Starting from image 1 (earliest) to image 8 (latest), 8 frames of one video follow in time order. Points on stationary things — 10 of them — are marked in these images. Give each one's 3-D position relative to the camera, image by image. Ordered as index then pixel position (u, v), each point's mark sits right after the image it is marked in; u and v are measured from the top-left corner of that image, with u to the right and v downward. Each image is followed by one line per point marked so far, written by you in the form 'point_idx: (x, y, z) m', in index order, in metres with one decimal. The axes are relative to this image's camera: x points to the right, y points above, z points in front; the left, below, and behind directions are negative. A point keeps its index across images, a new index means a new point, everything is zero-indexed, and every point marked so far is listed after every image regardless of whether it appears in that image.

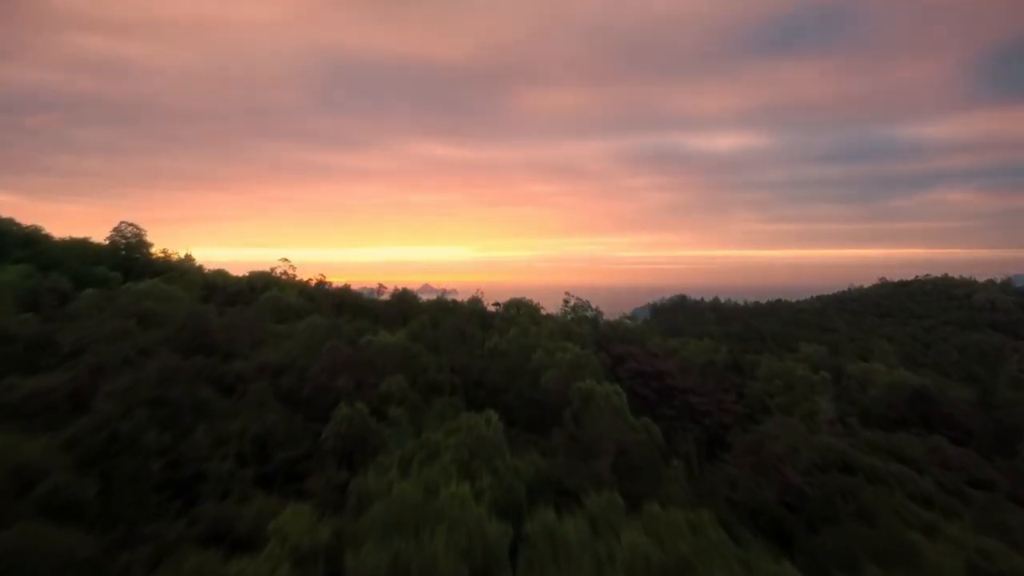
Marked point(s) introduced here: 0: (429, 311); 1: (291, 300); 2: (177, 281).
0: (-1.2, -0.3, +10.9) m
1: (-3.2, -0.2, +10.9) m
2: (-4.8, +0.1, +10.7) m
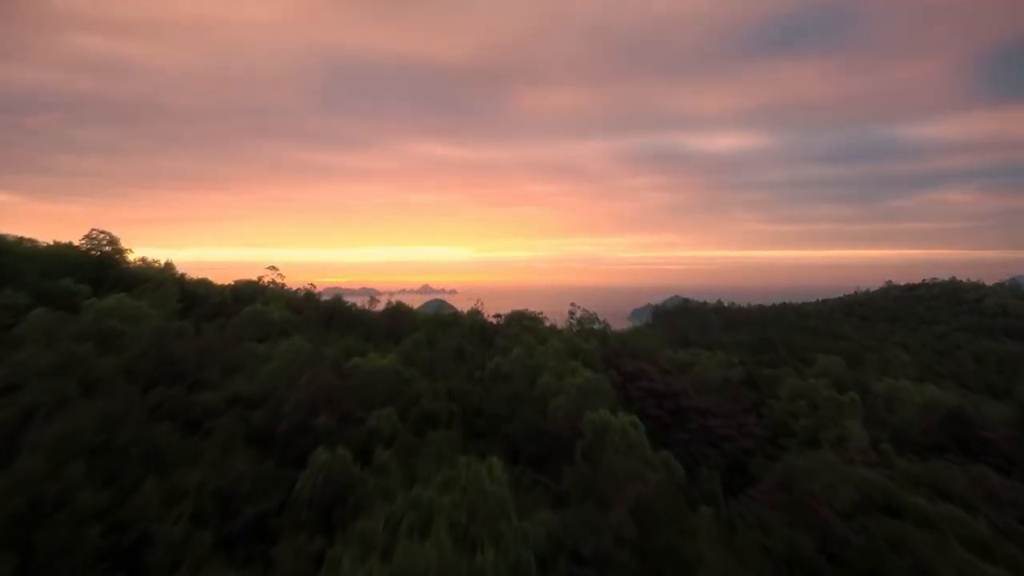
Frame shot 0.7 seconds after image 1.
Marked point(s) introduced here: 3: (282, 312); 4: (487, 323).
0: (-1.2, -0.5, +10.1) m
1: (-3.1, -0.3, +10.0) m
2: (-4.7, 0.0, +9.9) m
3: (-3.2, -0.3, +10.6) m
4: (-0.3, -0.5, +10.7) m
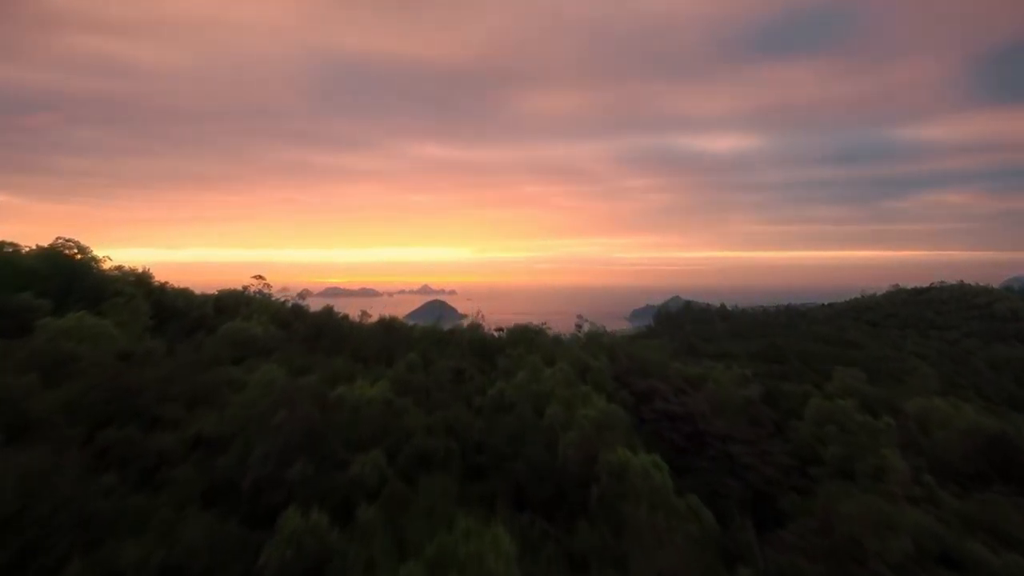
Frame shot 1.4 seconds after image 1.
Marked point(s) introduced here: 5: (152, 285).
0: (-1.1, -0.7, +9.3) m
1: (-3.1, -0.5, +9.2) m
2: (-4.7, -0.2, +9.0) m
3: (-3.2, -0.5, +9.7) m
4: (-0.3, -0.7, +9.8) m
5: (-5.2, 0.0, +10.8) m
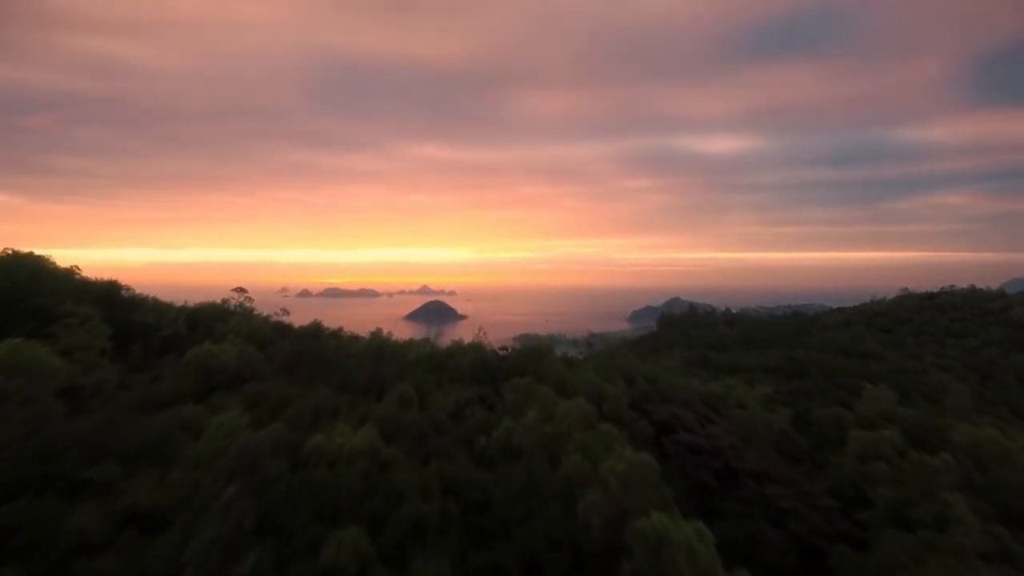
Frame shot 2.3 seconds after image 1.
0: (-1.0, -0.9, +8.2) m
1: (-3.0, -0.7, +8.1) m
2: (-4.6, -0.4, +7.9) m
3: (-3.1, -0.7, +8.6) m
4: (-0.2, -0.9, +8.7) m
5: (-5.1, -0.2, +9.7) m
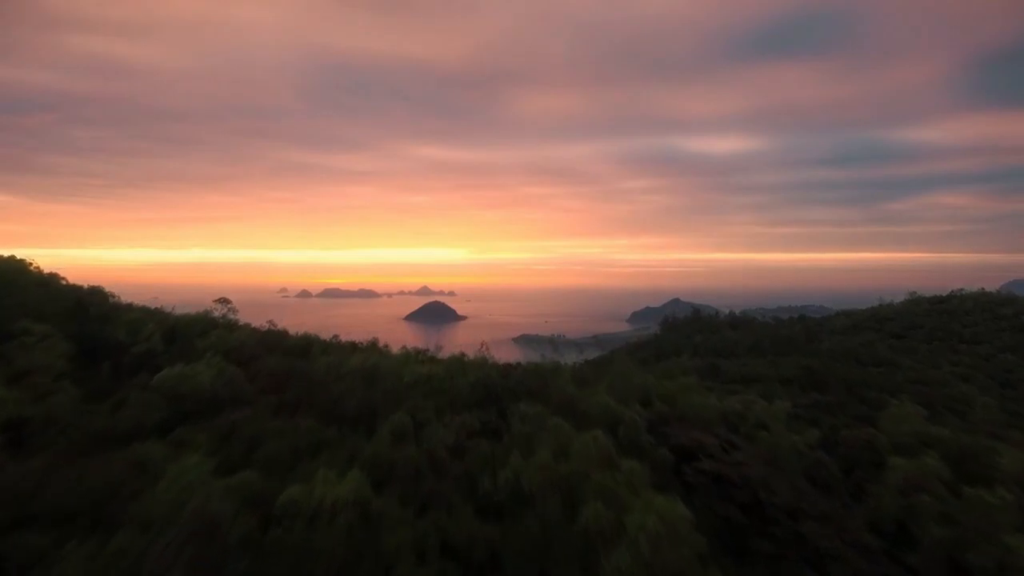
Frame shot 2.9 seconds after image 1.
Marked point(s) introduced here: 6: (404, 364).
0: (-1.0, -1.0, +7.4) m
1: (-3.0, -0.9, +7.3) m
2: (-4.5, -0.6, +7.1) m
3: (-3.0, -0.8, +7.8) m
4: (-0.2, -1.0, +7.9) m
5: (-5.0, -0.3, +8.9) m
6: (-1.3, -1.0, +9.3) m
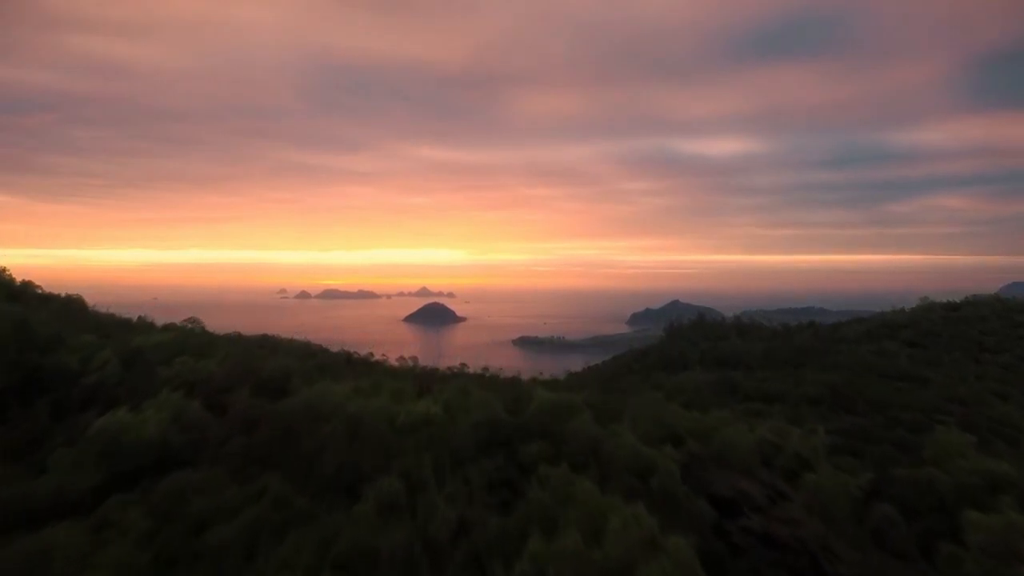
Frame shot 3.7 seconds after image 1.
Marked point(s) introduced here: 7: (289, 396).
0: (-0.9, -1.3, +6.1) m
1: (-2.8, -1.1, +6.1) m
2: (-4.4, -0.8, +5.9) m
3: (-2.9, -1.1, +6.6) m
4: (0.0, -1.3, +6.7) m
5: (-4.9, -0.5, +7.7) m
6: (-1.2, -1.2, +8.0) m
7: (-2.4, -1.1, +7.9) m
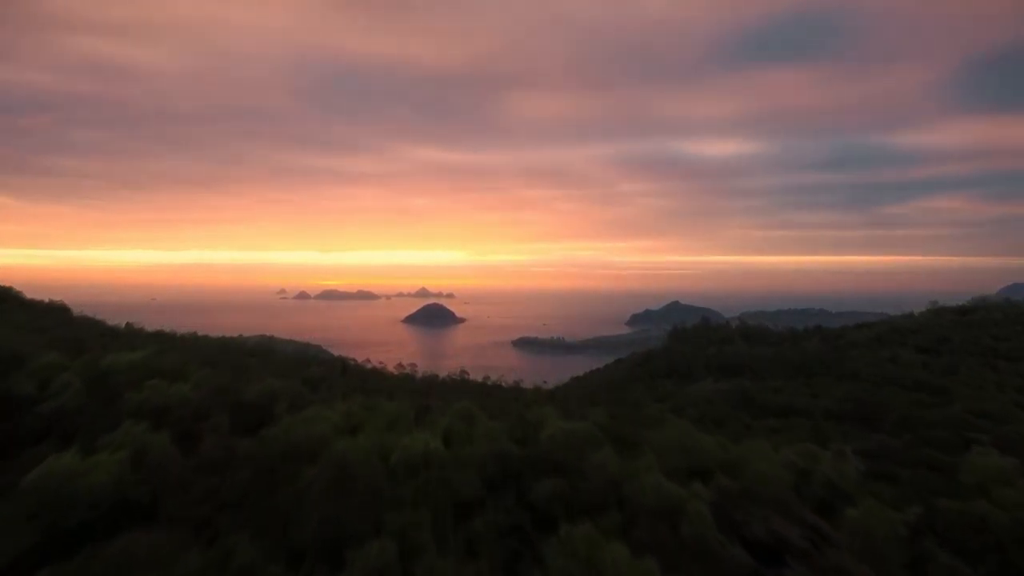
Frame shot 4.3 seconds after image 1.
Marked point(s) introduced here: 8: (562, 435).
0: (-0.8, -1.4, +5.3) m
1: (-2.7, -1.2, +5.2) m
2: (-4.3, -0.9, +5.0) m
3: (-2.8, -1.2, +5.7) m
4: (+0.1, -1.4, +5.8) m
5: (-4.8, -0.7, +6.8) m
6: (-1.1, -1.4, +7.2) m
7: (-2.3, -1.2, +7.1) m
8: (+0.5, -1.4, +7.1) m
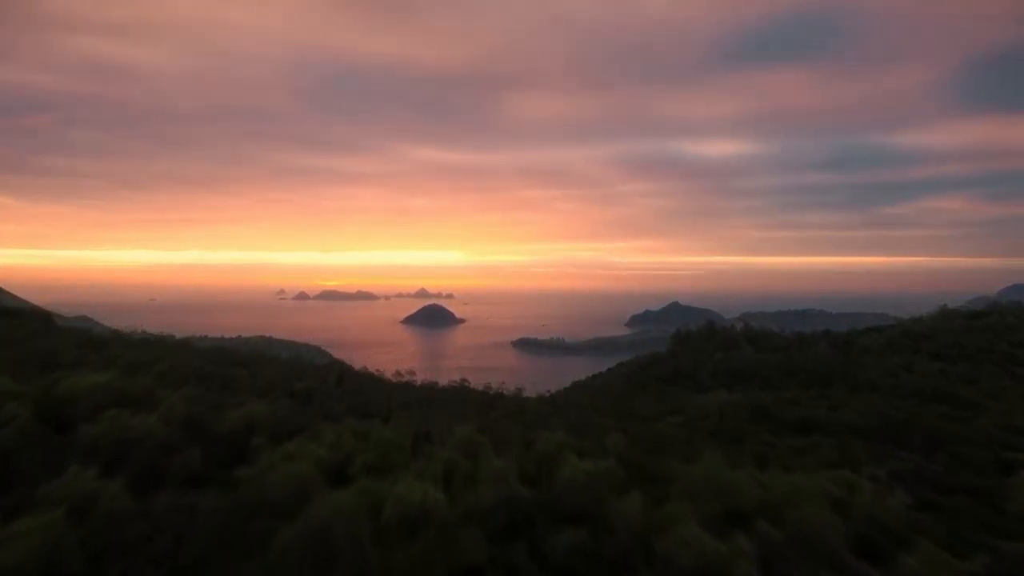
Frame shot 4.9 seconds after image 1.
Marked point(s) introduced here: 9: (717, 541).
0: (-0.7, -1.6, +4.3) m
1: (-2.7, -1.4, +4.3) m
2: (-4.2, -1.1, +4.1) m
3: (-2.7, -1.4, +4.8) m
4: (+0.1, -1.6, +4.9) m
5: (-4.7, -0.8, +5.9) m
6: (-1.0, -1.5, +6.2) m
7: (-2.2, -1.4, +6.2) m
8: (+0.5, -1.5, +6.2) m
9: (+1.5, -1.9, +5.5) m
